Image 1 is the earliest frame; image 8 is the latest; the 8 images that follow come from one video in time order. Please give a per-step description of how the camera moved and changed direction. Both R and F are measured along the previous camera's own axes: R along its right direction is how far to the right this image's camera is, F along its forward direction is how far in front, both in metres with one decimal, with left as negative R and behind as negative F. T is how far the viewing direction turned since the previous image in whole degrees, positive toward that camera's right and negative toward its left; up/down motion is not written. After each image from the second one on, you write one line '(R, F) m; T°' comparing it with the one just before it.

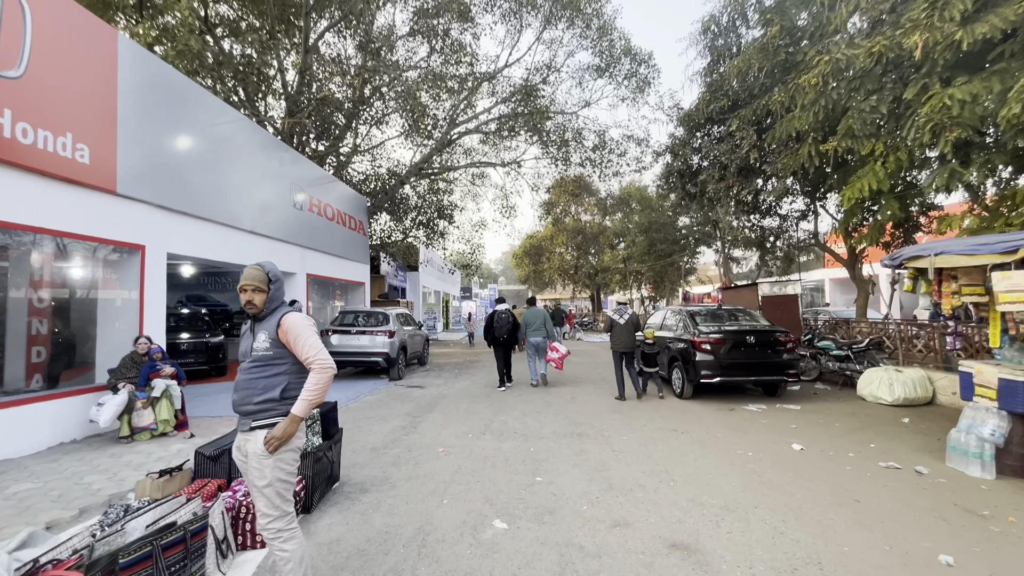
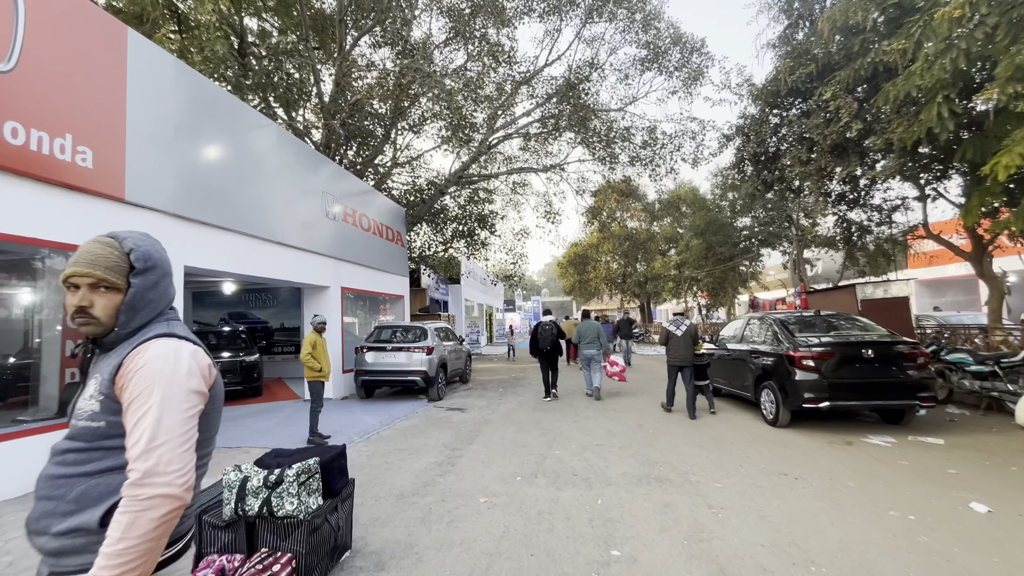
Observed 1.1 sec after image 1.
(-0.1, +1.2) m; -5°
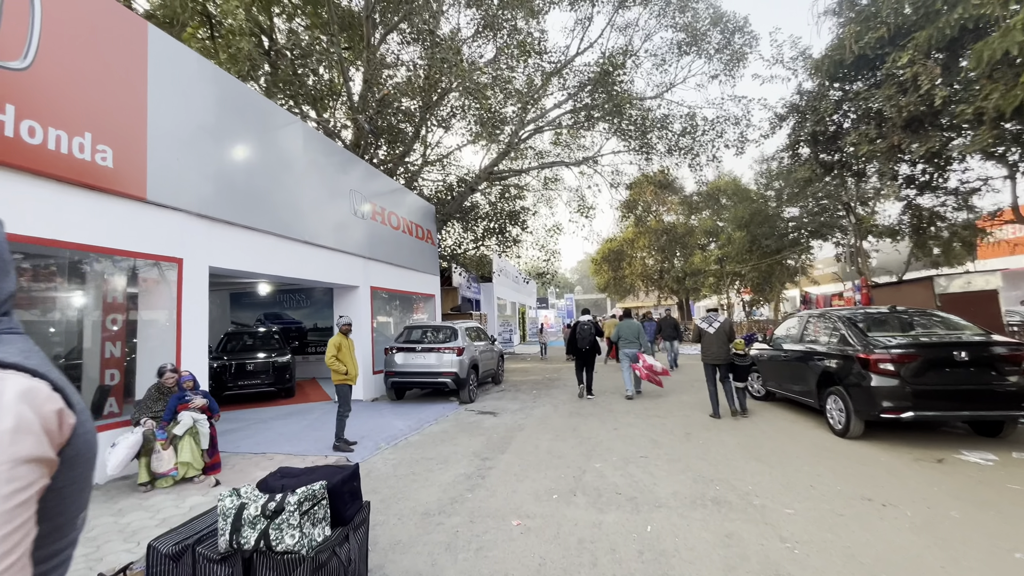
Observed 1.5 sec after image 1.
(0.0, +0.5) m; -4°
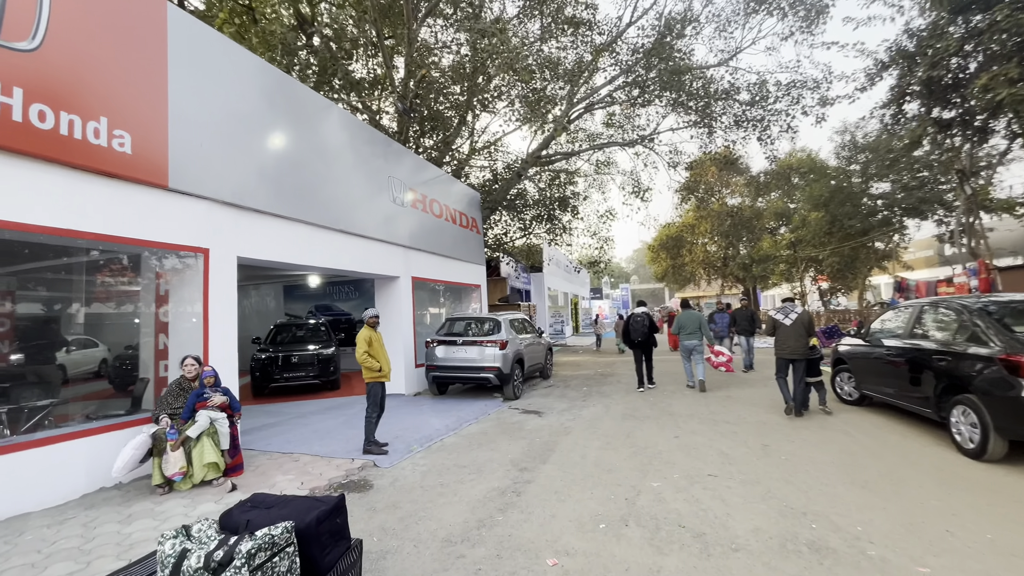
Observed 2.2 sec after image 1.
(+0.1, +0.8) m; -7°
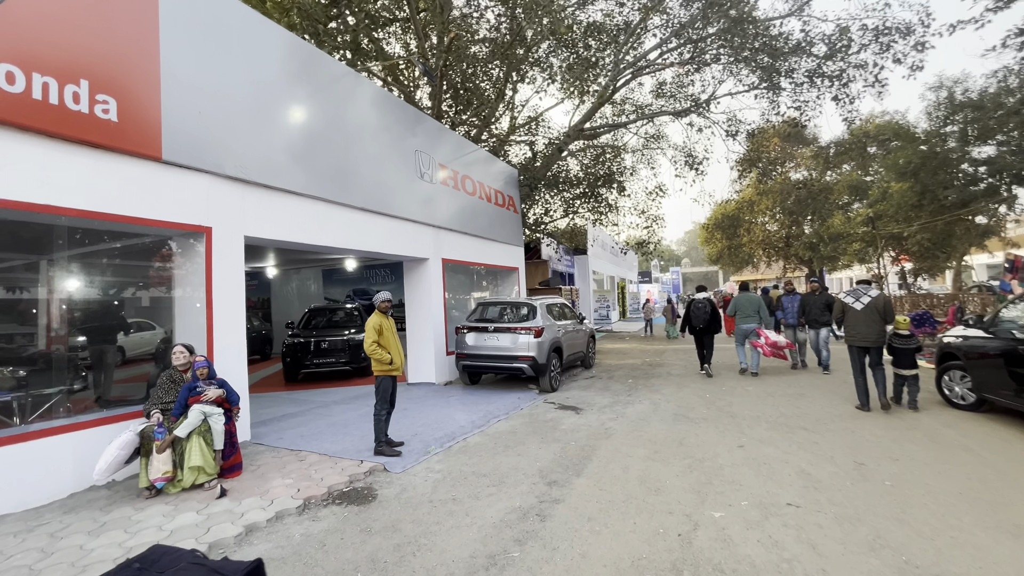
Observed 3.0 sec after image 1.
(+0.2, +0.9) m; -6°
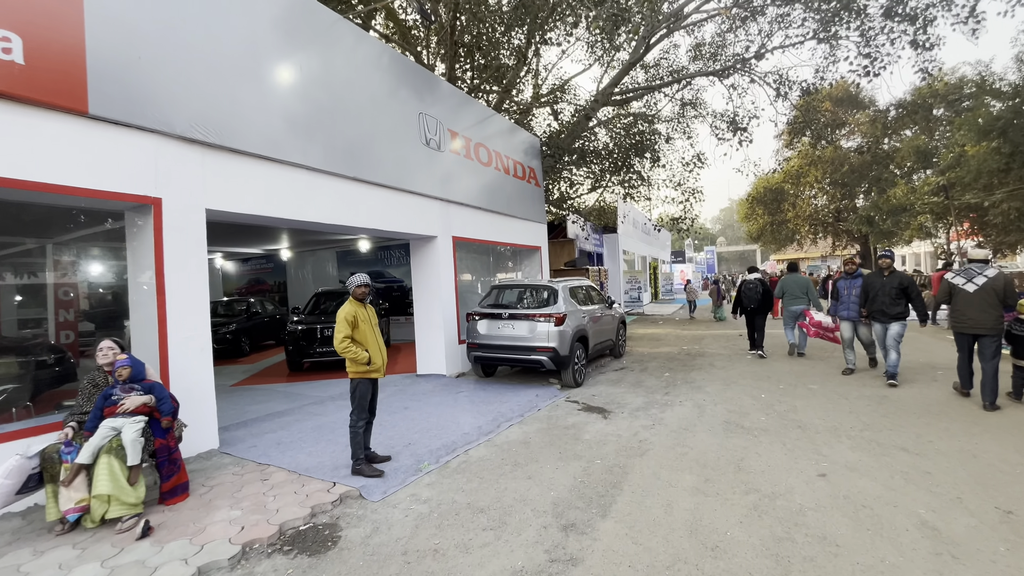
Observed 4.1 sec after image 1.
(+0.2, +1.1) m; -4°
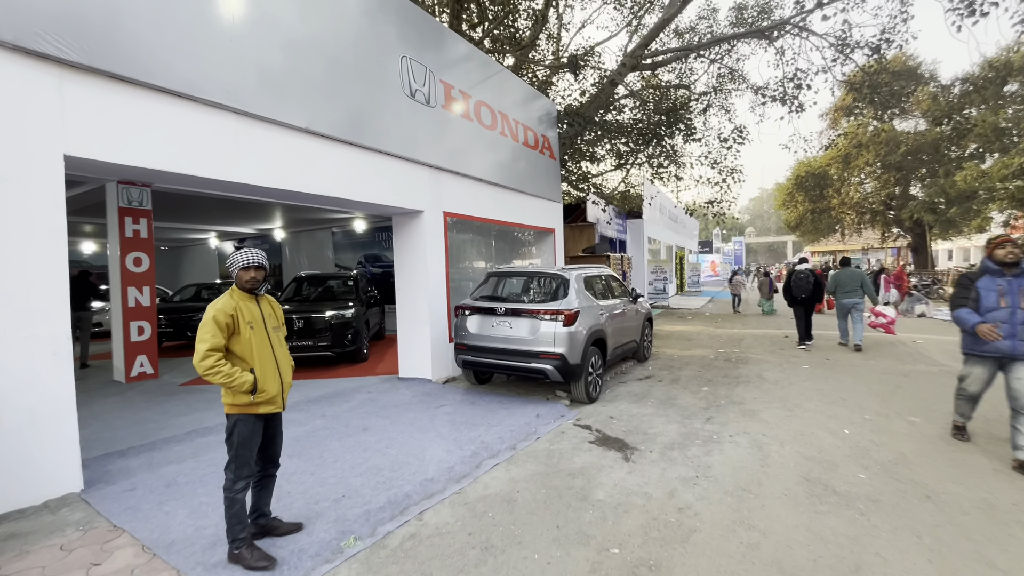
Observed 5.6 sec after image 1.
(+0.3, +1.6) m; -3°
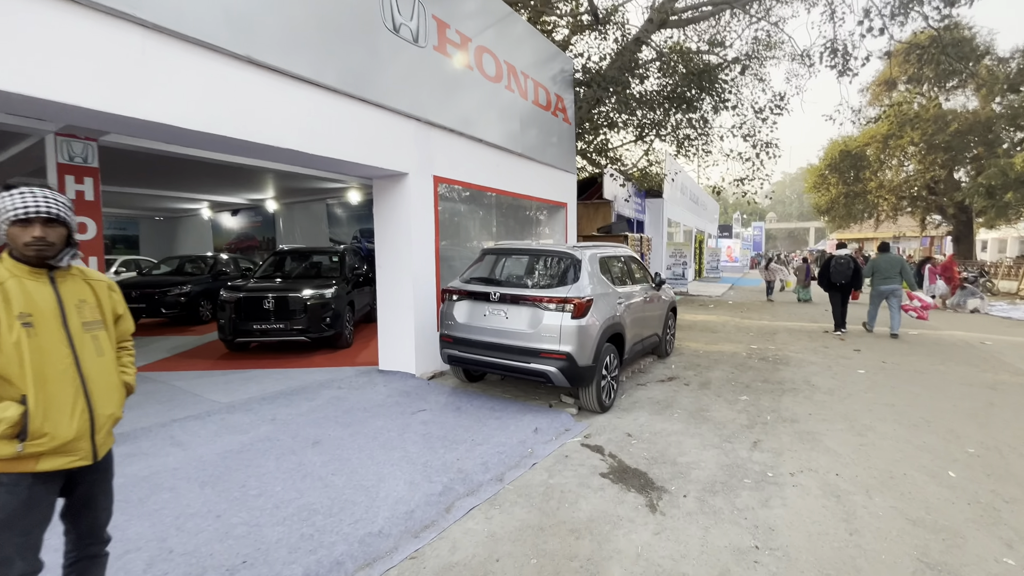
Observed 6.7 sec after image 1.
(+0.2, +1.2) m; -2°
